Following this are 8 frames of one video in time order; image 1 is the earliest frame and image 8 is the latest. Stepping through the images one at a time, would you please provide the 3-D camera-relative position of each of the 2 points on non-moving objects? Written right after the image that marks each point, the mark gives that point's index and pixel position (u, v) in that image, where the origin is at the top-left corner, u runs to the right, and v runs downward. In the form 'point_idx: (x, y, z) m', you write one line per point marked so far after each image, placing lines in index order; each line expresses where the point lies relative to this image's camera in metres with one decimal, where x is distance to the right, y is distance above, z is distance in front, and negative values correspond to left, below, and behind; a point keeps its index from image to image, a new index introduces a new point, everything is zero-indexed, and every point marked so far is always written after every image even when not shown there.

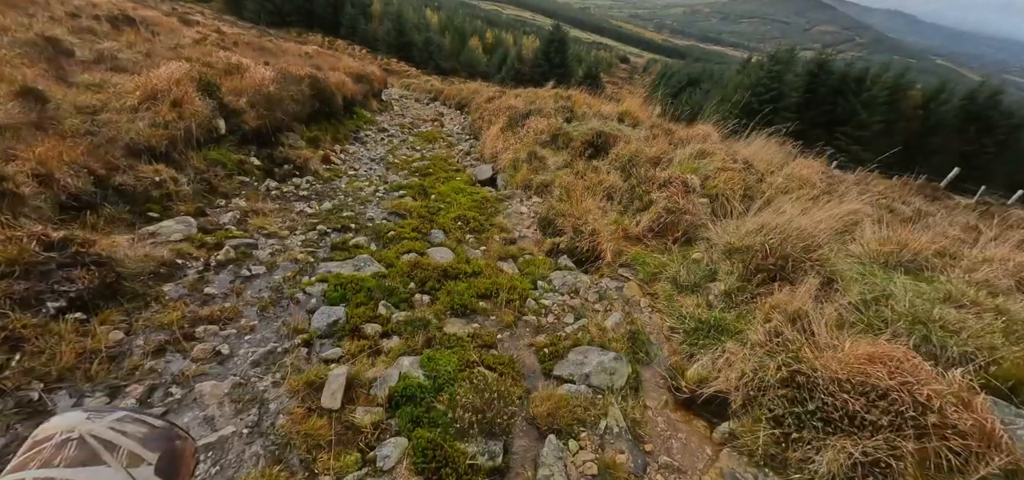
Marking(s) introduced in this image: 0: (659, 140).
0: (+3.2, +2.1, +9.4) m
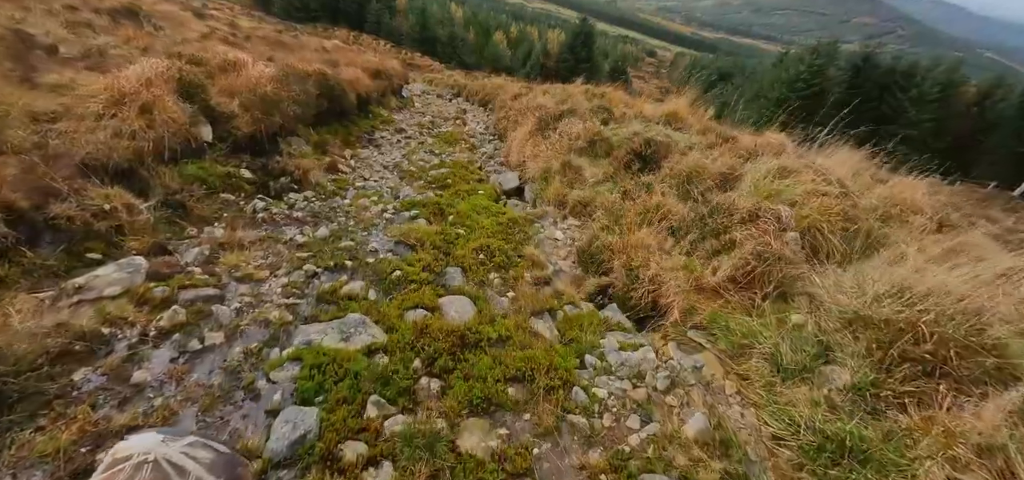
0: (+3.8, +1.6, +7.9) m
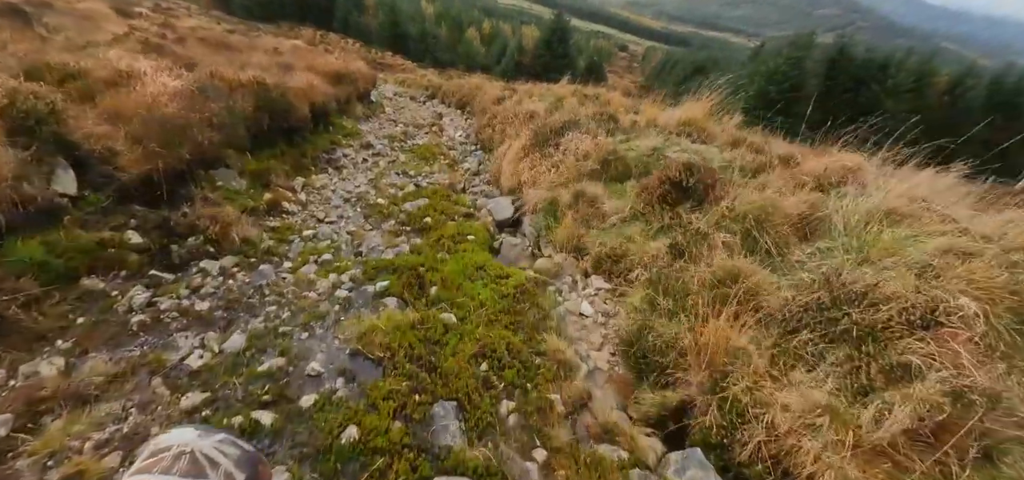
0: (+3.8, +0.8, +6.1) m
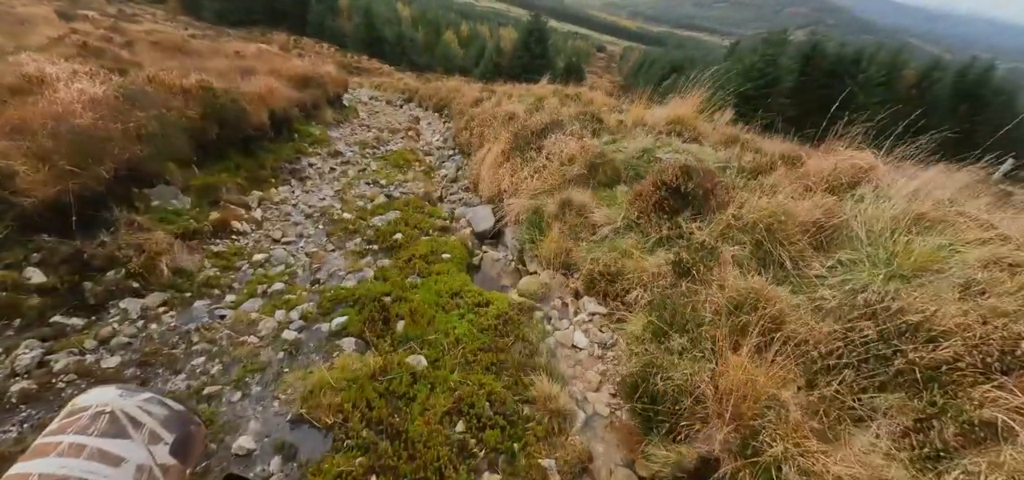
0: (+3.5, +0.7, +5.5) m
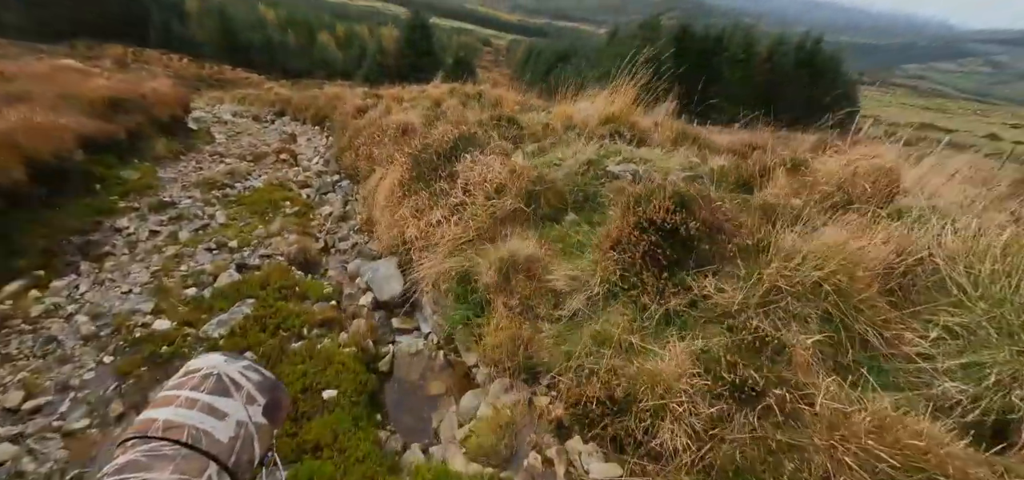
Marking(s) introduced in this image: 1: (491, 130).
0: (+2.7, +0.4, +4.0) m
1: (-0.3, +1.8, +7.3) m
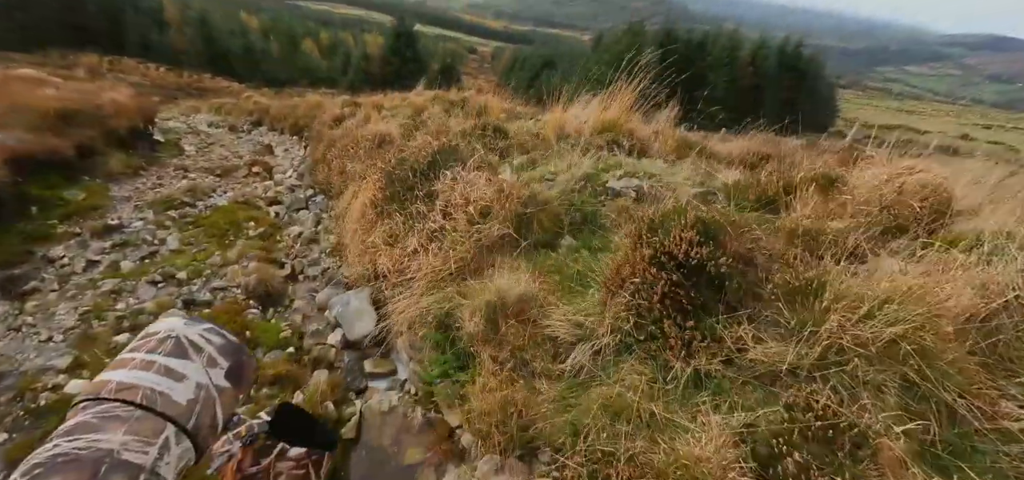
0: (+2.6, +0.1, +3.4) m
1: (-0.5, +1.5, +6.6) m
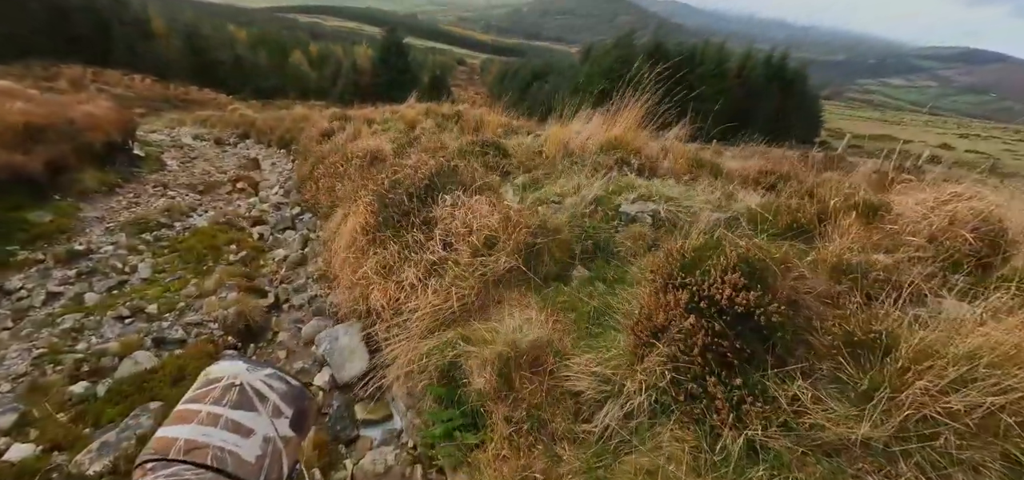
0: (+2.7, -0.1, +3.0) m
1: (-0.5, +1.1, +6.2) m
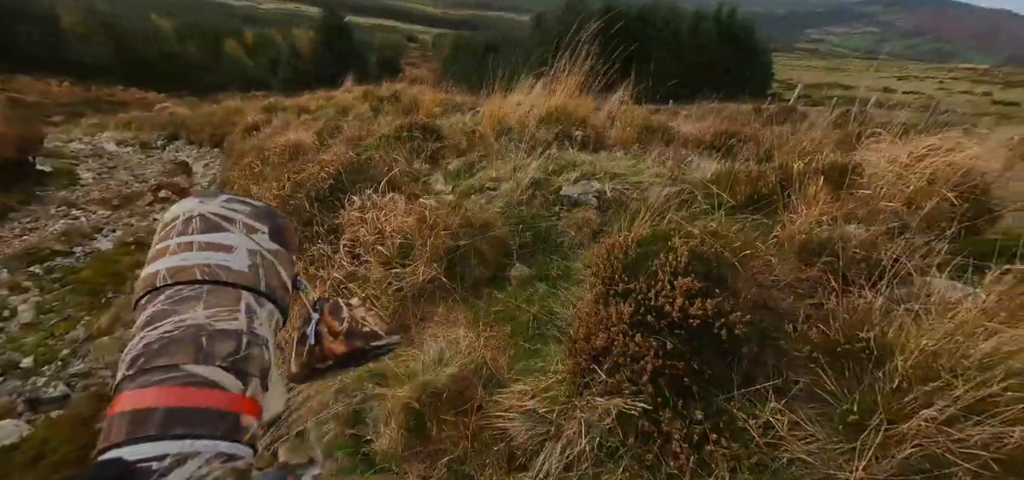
0: (+2.2, +0.1, +2.6) m
1: (-1.4, +1.2, +5.5) m
